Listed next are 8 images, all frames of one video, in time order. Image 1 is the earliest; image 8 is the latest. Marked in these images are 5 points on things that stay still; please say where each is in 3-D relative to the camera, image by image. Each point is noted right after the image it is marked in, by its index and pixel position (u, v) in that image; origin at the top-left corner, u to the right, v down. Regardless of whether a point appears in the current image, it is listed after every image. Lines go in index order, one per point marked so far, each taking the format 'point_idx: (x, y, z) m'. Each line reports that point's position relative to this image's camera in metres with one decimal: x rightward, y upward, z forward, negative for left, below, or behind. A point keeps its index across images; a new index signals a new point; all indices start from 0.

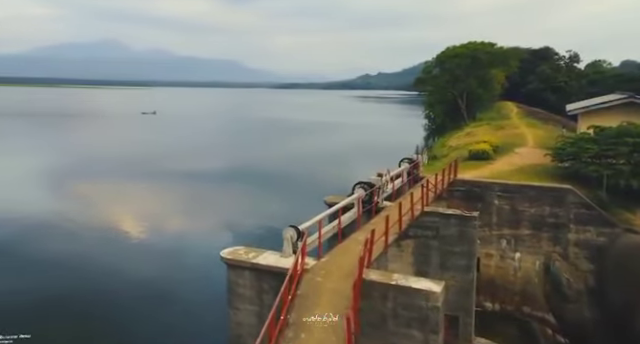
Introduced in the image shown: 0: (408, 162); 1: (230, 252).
0: (+2.2, +0.2, +13.1) m
1: (-1.5, -1.3, +8.4) m
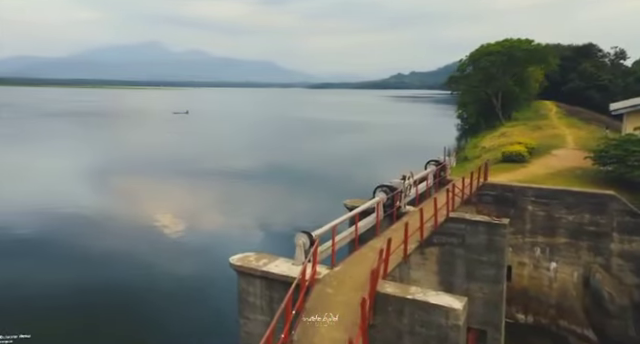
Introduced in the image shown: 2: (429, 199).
0: (+2.8, +0.2, +12.4) m
1: (-1.3, -1.4, +8.0) m
2: (+2.3, -0.6, +10.6) m
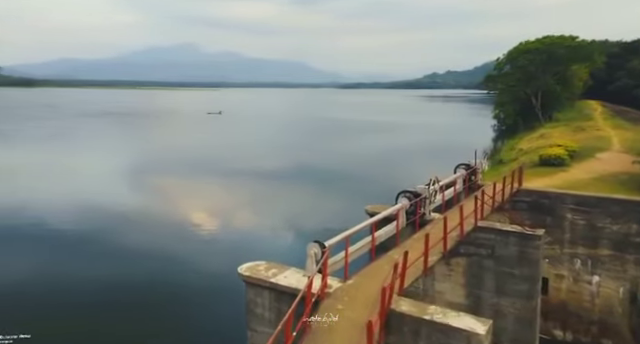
0: (+3.3, +0.1, +11.6) m
1: (-1.1, -1.4, +7.6) m
2: (+2.6, -0.7, +9.9) m
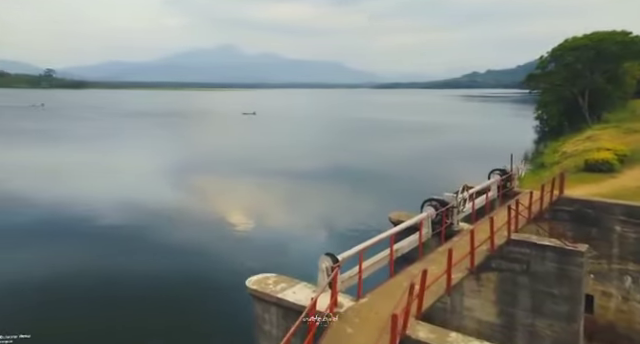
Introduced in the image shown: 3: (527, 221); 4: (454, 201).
0: (+3.8, -0.1, +10.7) m
1: (-0.9, -1.5, +7.0) m
2: (+3.0, -0.8, +9.0) m
3: (+3.8, -0.9, +9.1) m
4: (+2.3, -0.5, +8.4) m
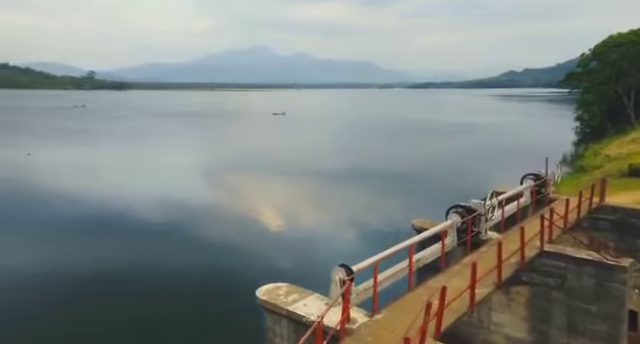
0: (+4.3, -0.2, +10.0) m
1: (-0.7, -1.6, +6.7) m
2: (+3.3, -0.9, +8.4) m
3: (+4.1, -1.0, +8.4) m
4: (+2.5, -0.6, +7.9) m
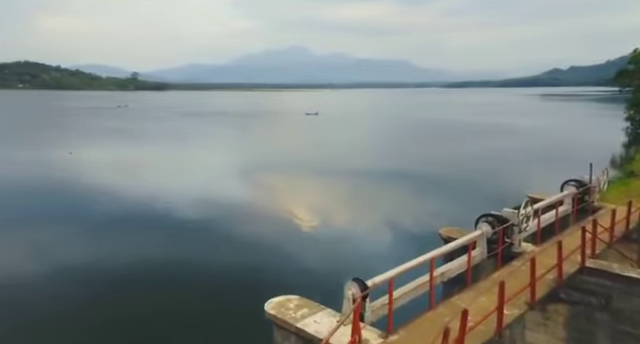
0: (+4.7, -0.2, +9.2) m
1: (-0.5, -1.6, +6.2) m
2: (+3.6, -1.0, +7.6) m
3: (+4.4, -1.1, +7.6) m
4: (+2.8, -0.7, +7.2) m
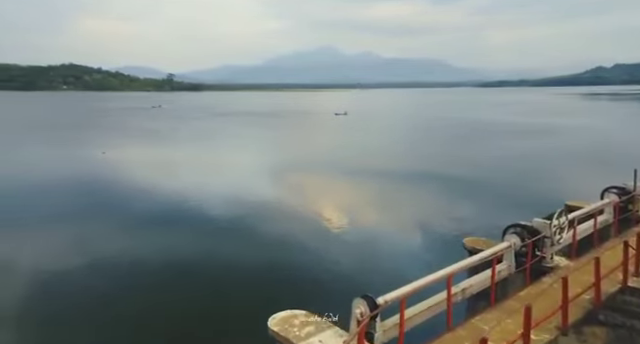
0: (+5.0, -0.3, +8.4) m
1: (-0.4, -1.7, +5.8) m
2: (+3.8, -1.1, +6.9) m
3: (+4.5, -1.2, +6.8) m
4: (+2.9, -0.7, +6.5) m
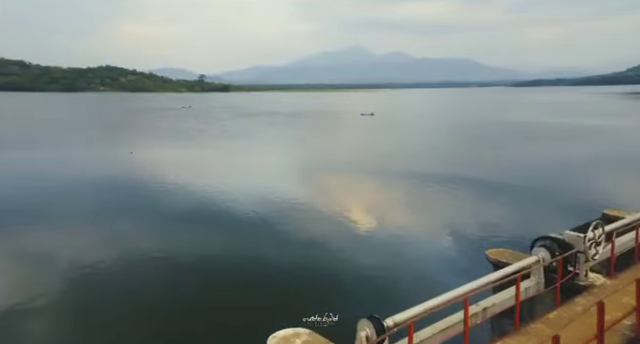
0: (+5.2, -0.4, +7.6) m
1: (-0.4, -1.7, +5.3) m
2: (+3.9, -1.2, +6.2) m
3: (+4.6, -1.3, +6.0) m
4: (+3.0, -0.8, +5.8) m
